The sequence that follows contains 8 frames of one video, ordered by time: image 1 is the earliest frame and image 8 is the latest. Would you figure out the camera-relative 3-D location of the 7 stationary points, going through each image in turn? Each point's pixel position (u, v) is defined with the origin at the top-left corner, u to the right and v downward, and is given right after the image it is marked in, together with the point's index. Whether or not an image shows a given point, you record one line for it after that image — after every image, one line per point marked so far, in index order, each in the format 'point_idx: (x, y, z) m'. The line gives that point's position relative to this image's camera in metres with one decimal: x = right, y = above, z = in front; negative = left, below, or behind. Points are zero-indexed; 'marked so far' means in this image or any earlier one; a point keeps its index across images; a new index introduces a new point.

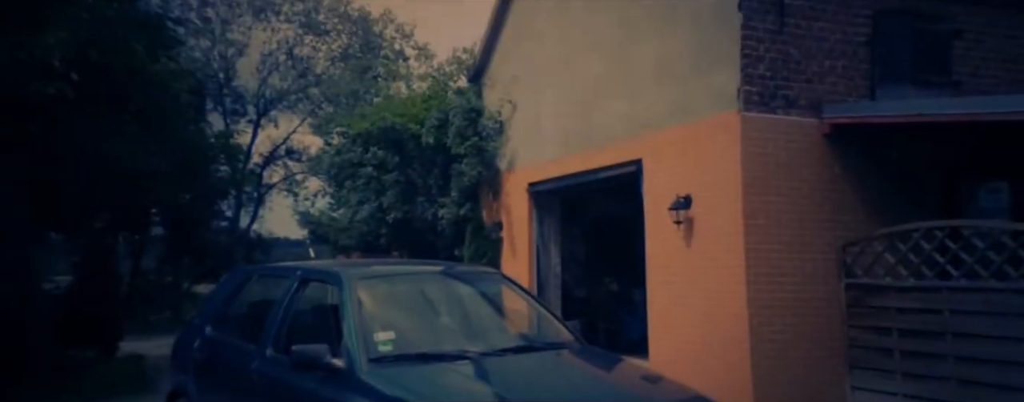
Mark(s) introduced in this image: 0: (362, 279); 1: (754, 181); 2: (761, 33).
0: (-1.1, -0.5, +4.8) m
1: (+2.5, +0.2, +6.9) m
2: (+2.7, +1.8, +7.1) m
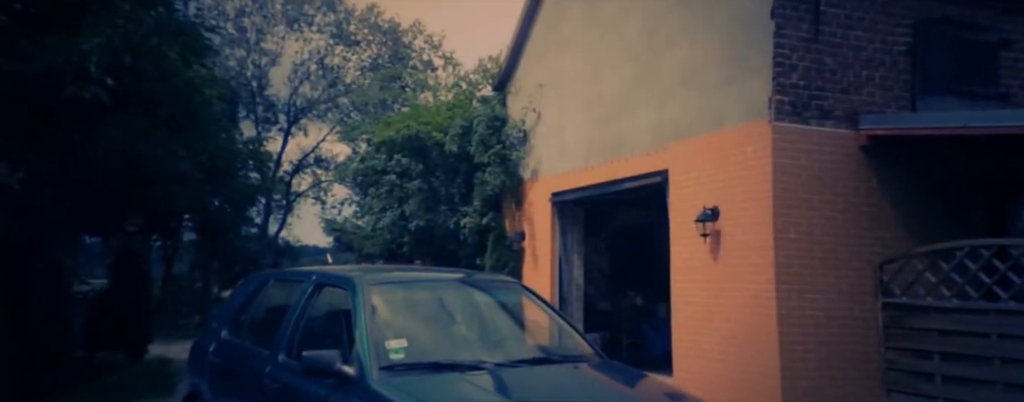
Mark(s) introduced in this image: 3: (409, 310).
0: (-1.0, -0.6, +4.6) m
1: (+2.8, +0.1, +6.6) m
2: (+3.0, +1.7, +6.9) m
3: (-0.7, -0.7, +4.5) m
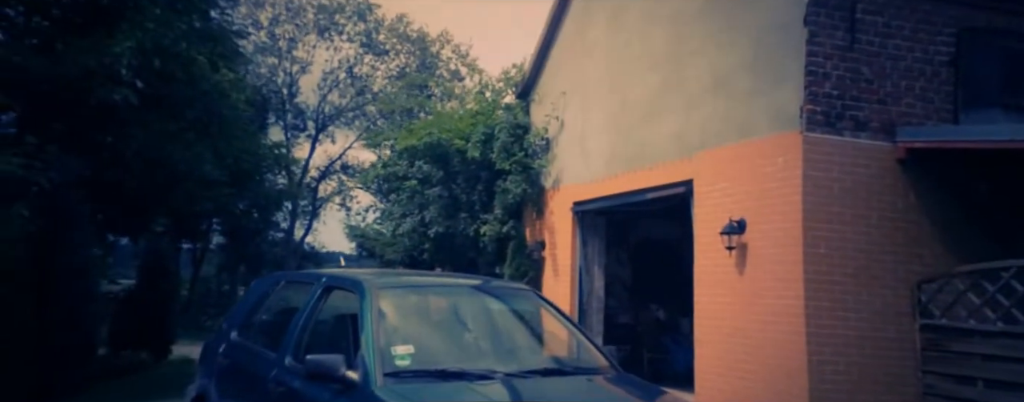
0: (-0.9, -0.6, +4.5) m
1: (+2.9, -0.1, +6.3) m
2: (+3.2, +1.5, +6.6) m
3: (-0.6, -0.7, +4.3) m
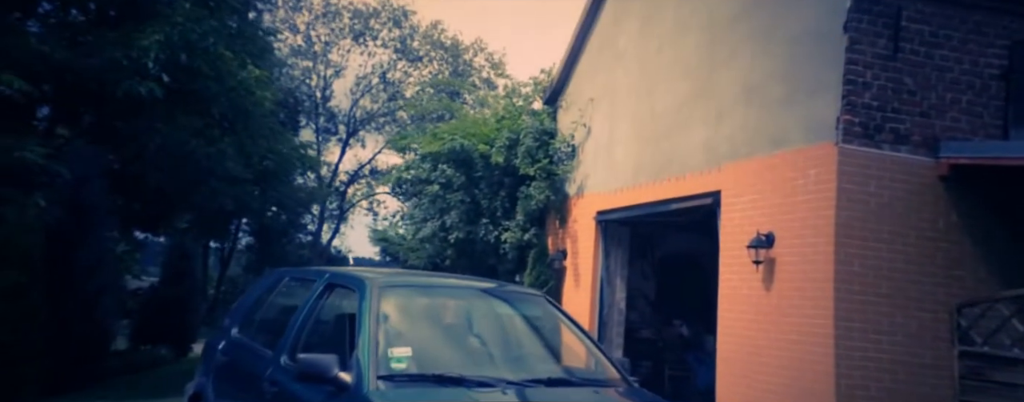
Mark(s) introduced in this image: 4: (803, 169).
0: (-0.8, -0.6, +4.3) m
1: (+3.1, -0.2, +6.0) m
2: (+3.4, +1.4, +6.3) m
3: (-0.6, -0.7, +4.1) m
4: (+2.9, +0.3, +6.6) m
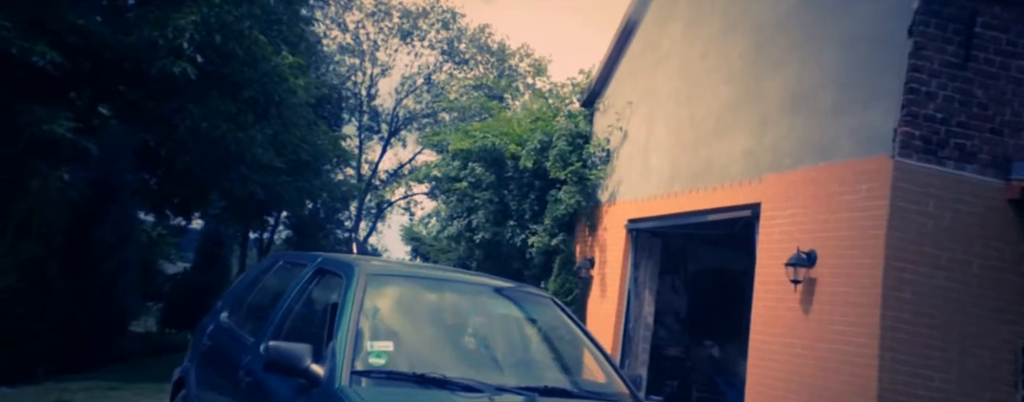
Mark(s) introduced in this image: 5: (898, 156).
0: (-0.8, -0.4, +4.0) m
1: (+3.2, -0.3, +5.4) m
2: (+3.6, +1.2, +5.7) m
3: (-0.6, -0.6, +3.7) m
4: (+3.1, +0.2, +6.0) m
5: (+3.2, +0.4, +5.5) m
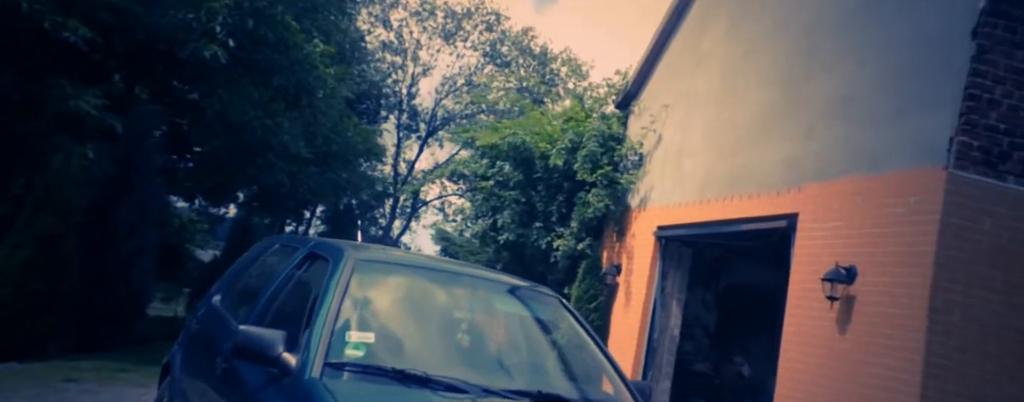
0: (-0.8, -0.3, +3.7) m
1: (+3.3, -0.5, +4.9) m
2: (+3.8, +1.1, +5.2) m
3: (-0.6, -0.5, +3.5) m
4: (+3.2, +0.1, +5.5) m
5: (+3.4, +0.3, +5.0) m
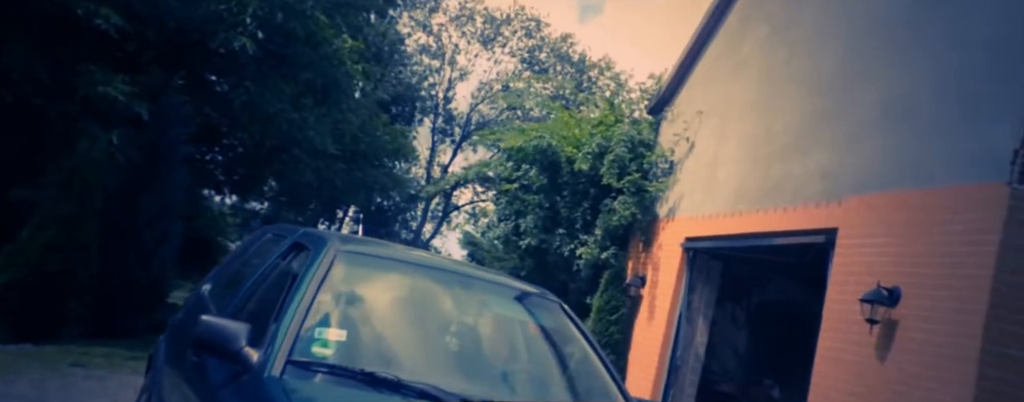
0: (-0.8, -0.3, +3.4) m
1: (+3.3, -0.6, +4.4) m
2: (+3.9, +0.9, +4.7) m
3: (-0.6, -0.5, +3.2) m
4: (+3.3, -0.1, +5.0) m
5: (+3.4, +0.1, +4.5) m
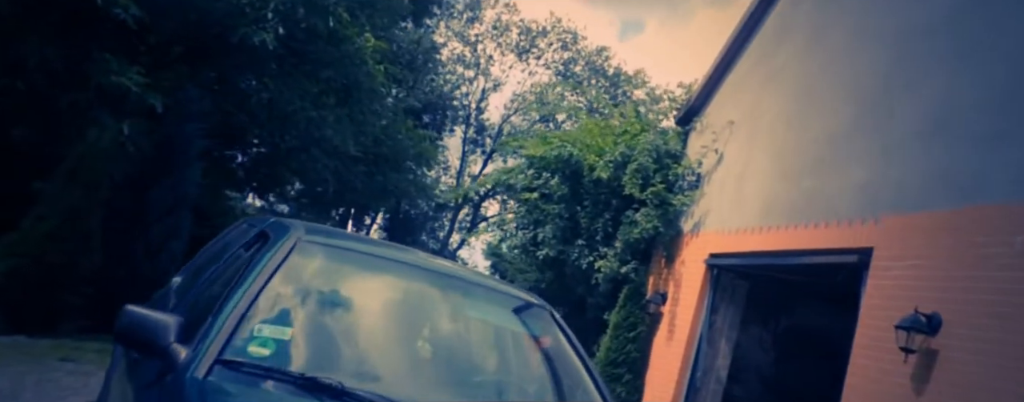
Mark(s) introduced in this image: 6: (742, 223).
0: (-0.9, -0.2, +3.1) m
1: (+3.3, -0.7, +3.9) m
2: (+4.0, +0.8, +4.1) m
3: (-0.7, -0.4, +2.8) m
4: (+3.3, -0.2, +4.5) m
5: (+3.4, 0.0, +4.0) m
6: (+3.0, -0.3, +8.5) m
